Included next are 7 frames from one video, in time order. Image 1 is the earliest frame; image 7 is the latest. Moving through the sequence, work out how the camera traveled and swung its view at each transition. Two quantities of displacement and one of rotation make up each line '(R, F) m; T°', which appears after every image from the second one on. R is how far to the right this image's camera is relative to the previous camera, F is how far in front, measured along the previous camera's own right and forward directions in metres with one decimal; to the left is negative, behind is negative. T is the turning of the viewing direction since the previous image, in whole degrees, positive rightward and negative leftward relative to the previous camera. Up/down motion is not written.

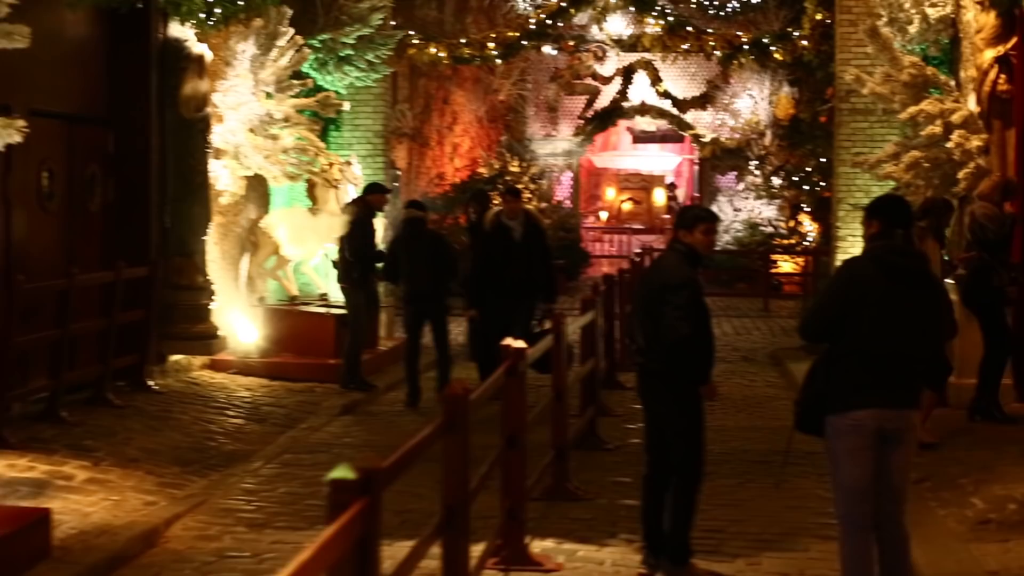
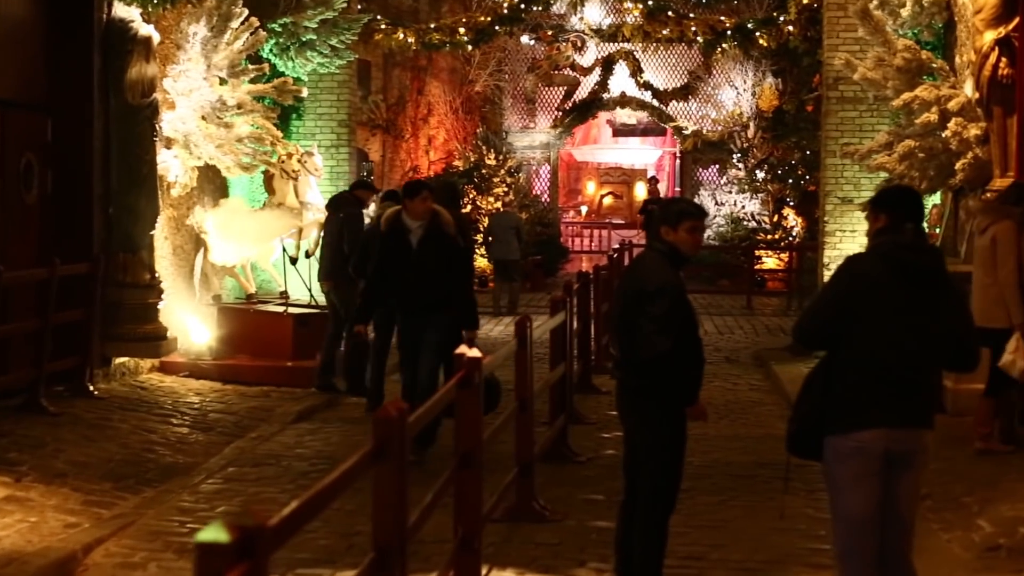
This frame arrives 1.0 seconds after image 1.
(+0.1, +0.8) m; +1°
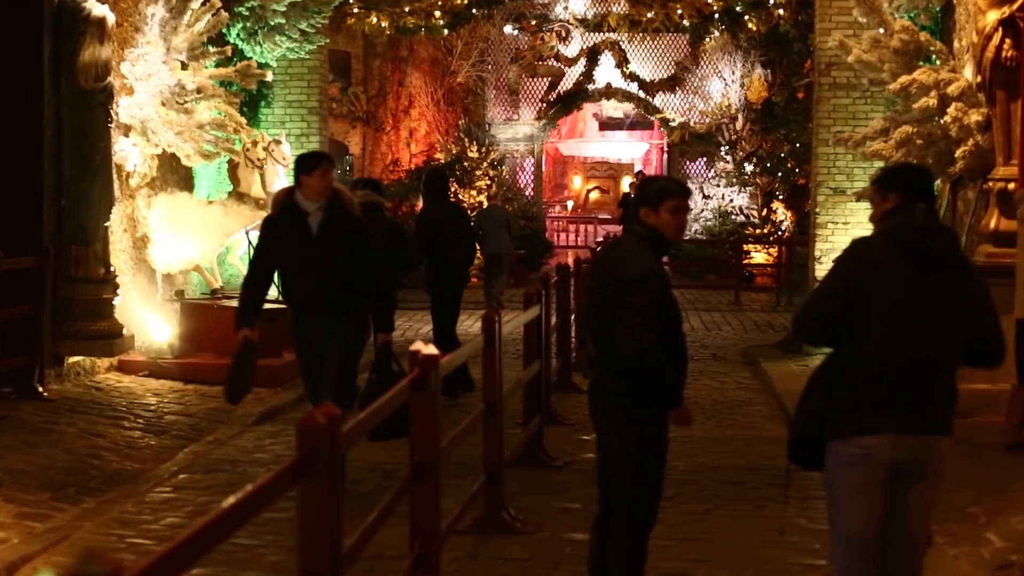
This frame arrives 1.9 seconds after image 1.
(+0.1, +0.6) m; 0°
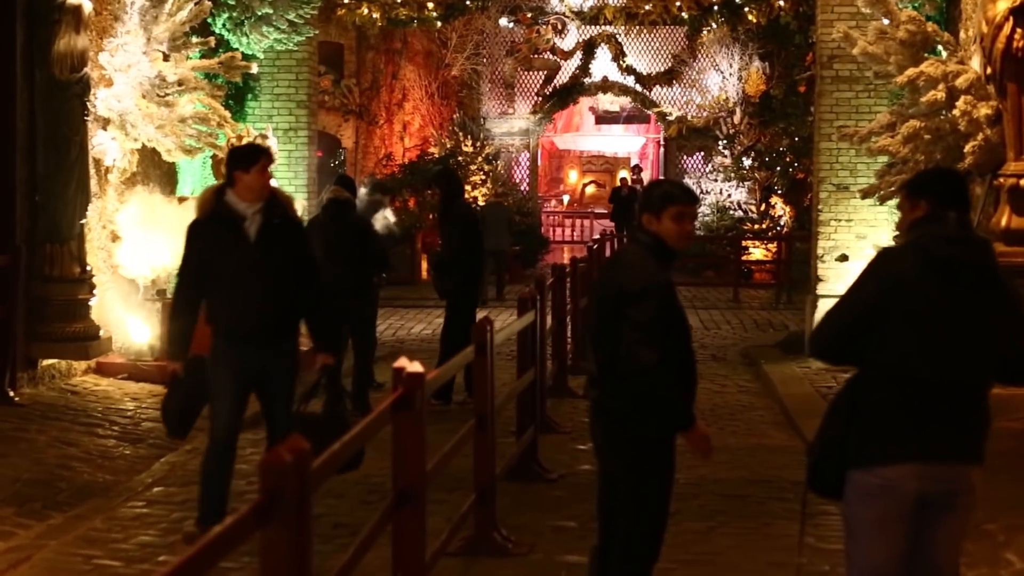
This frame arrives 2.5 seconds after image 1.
(0.0, +0.4) m; 0°
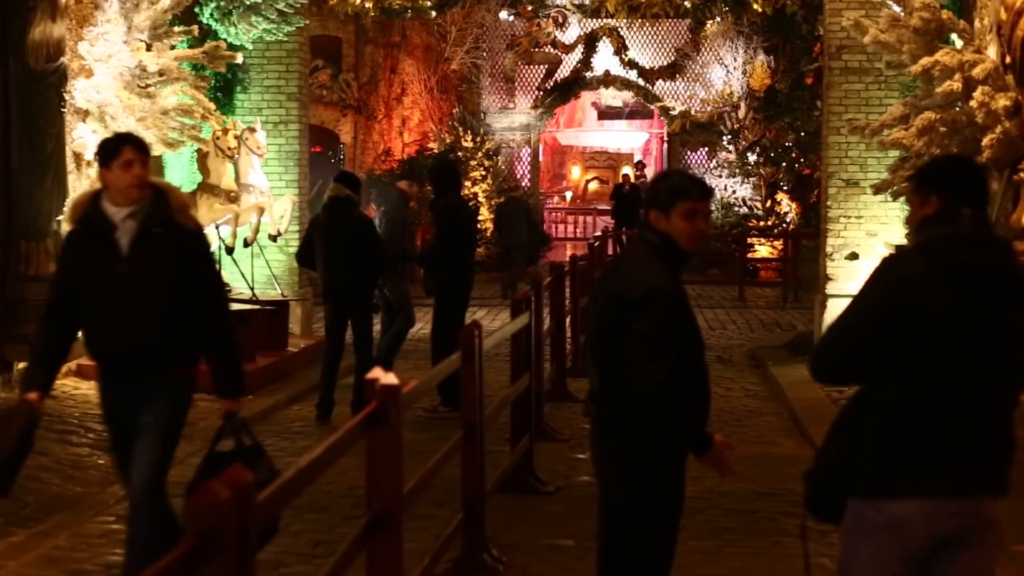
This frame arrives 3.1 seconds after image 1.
(+0.1, +0.5) m; 0°
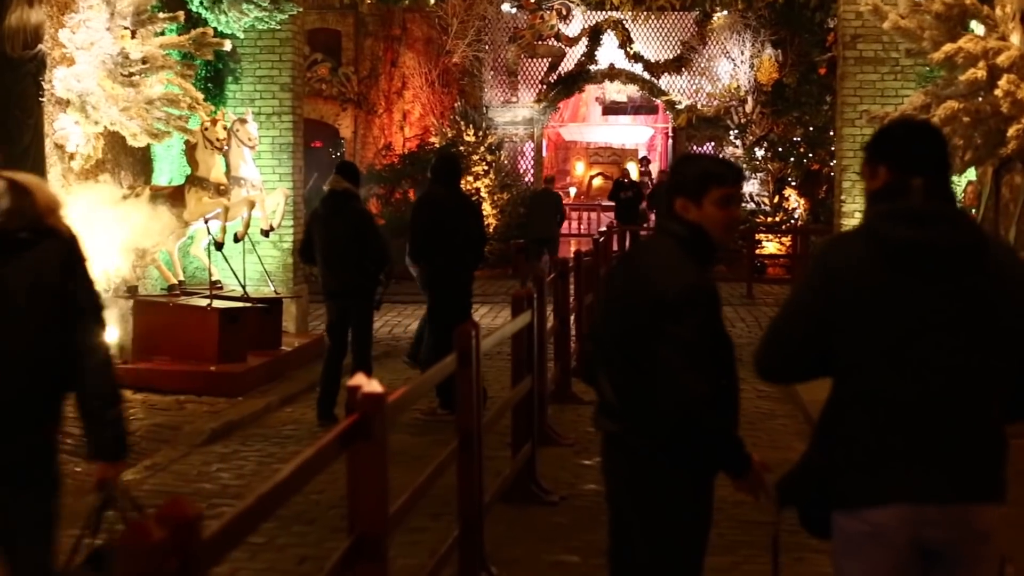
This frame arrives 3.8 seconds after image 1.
(0.0, +0.5) m; 0°
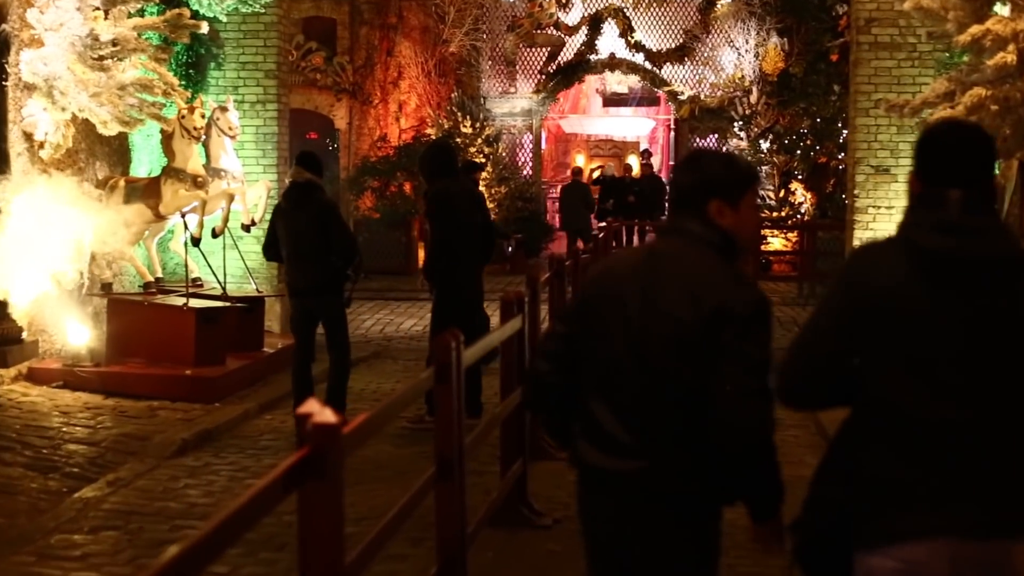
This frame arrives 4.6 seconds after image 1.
(0.0, +0.7) m; 0°
